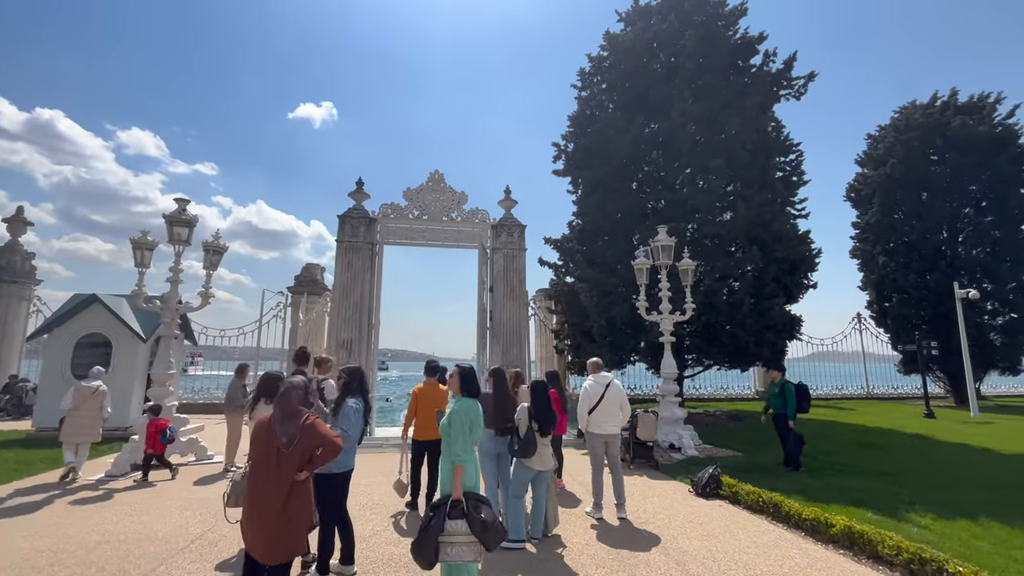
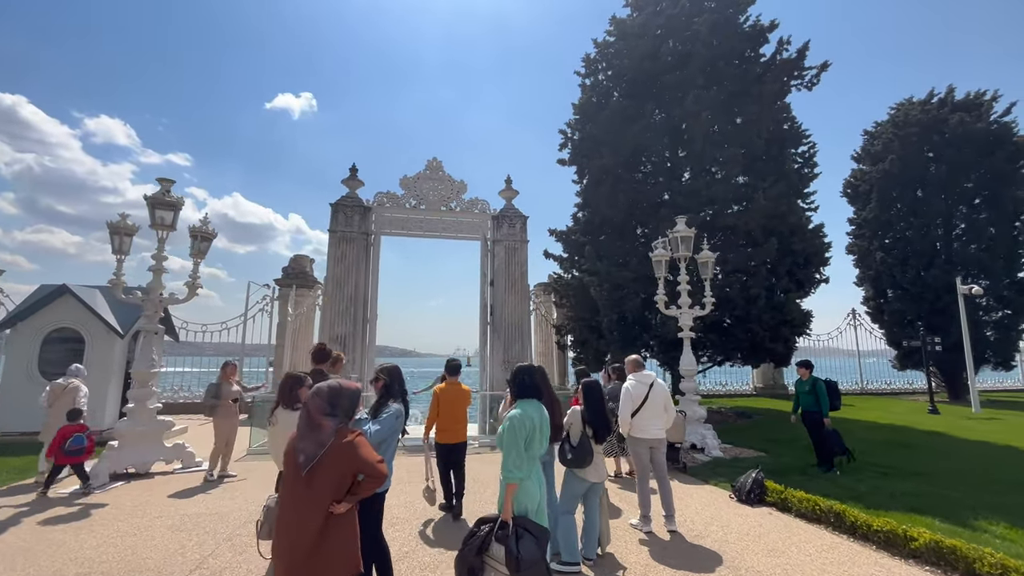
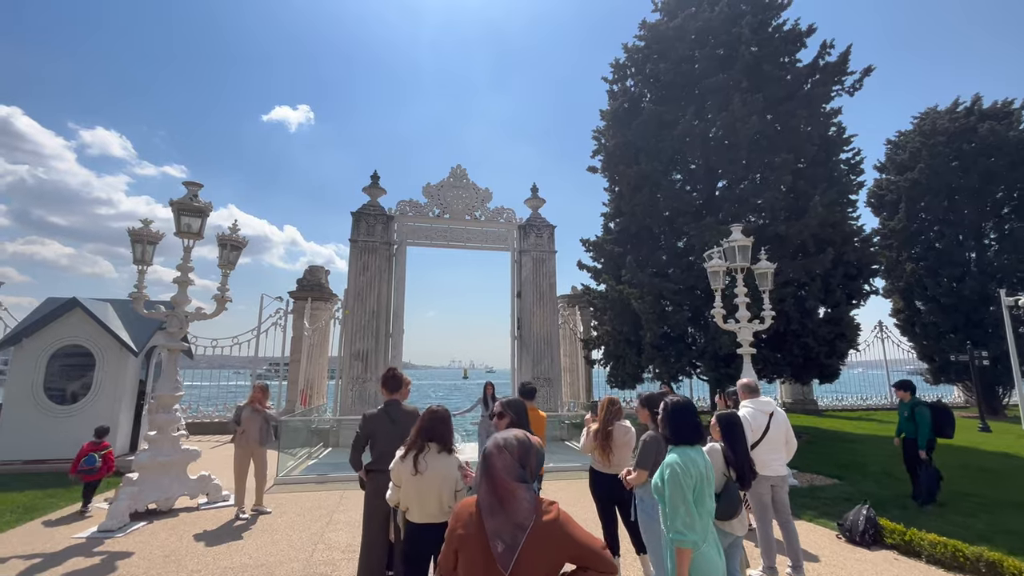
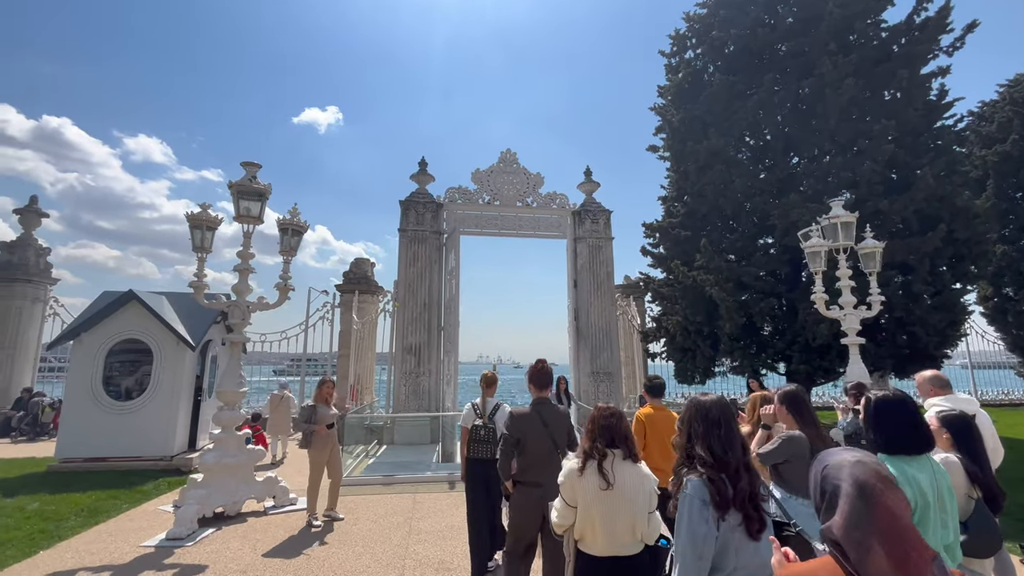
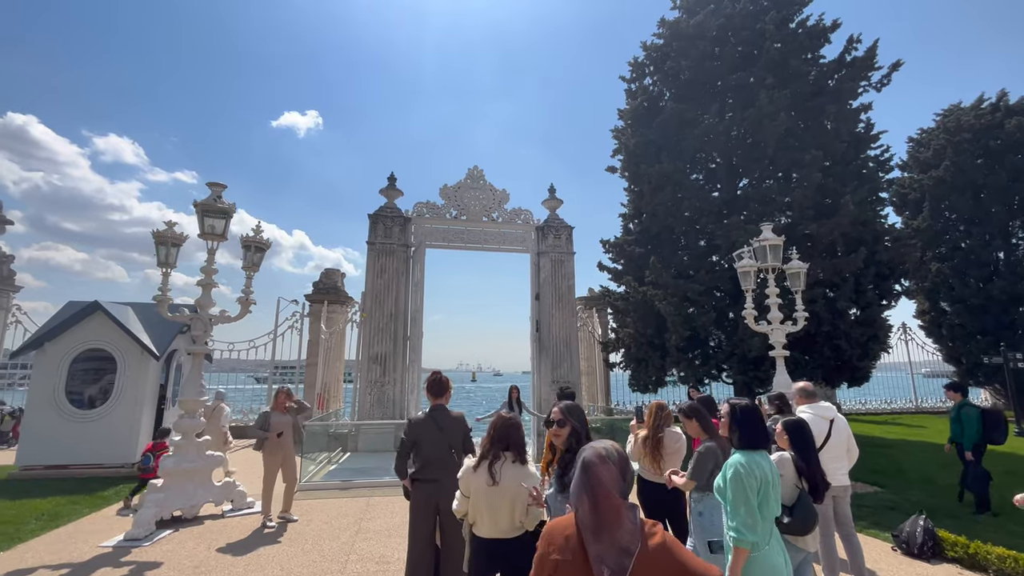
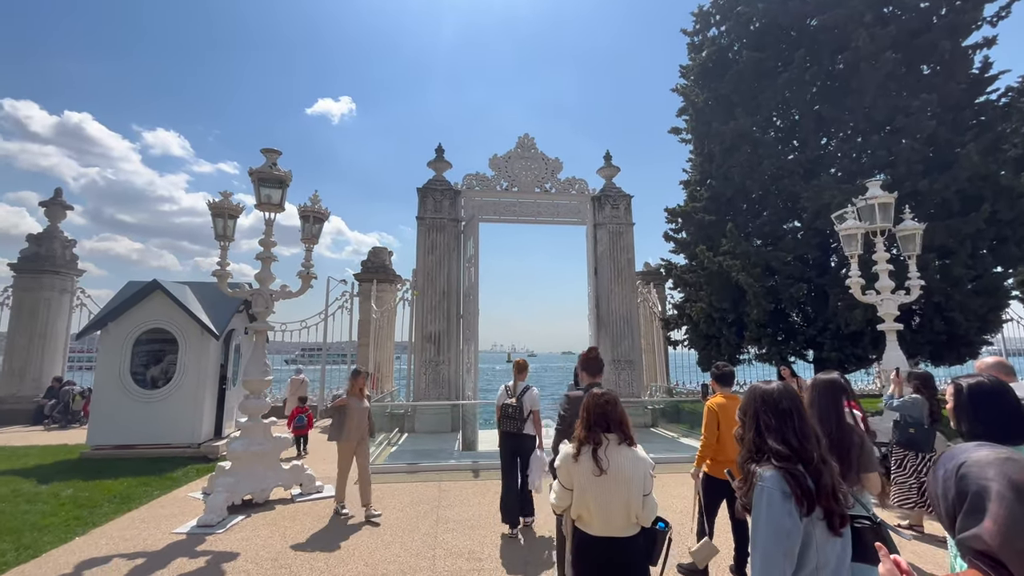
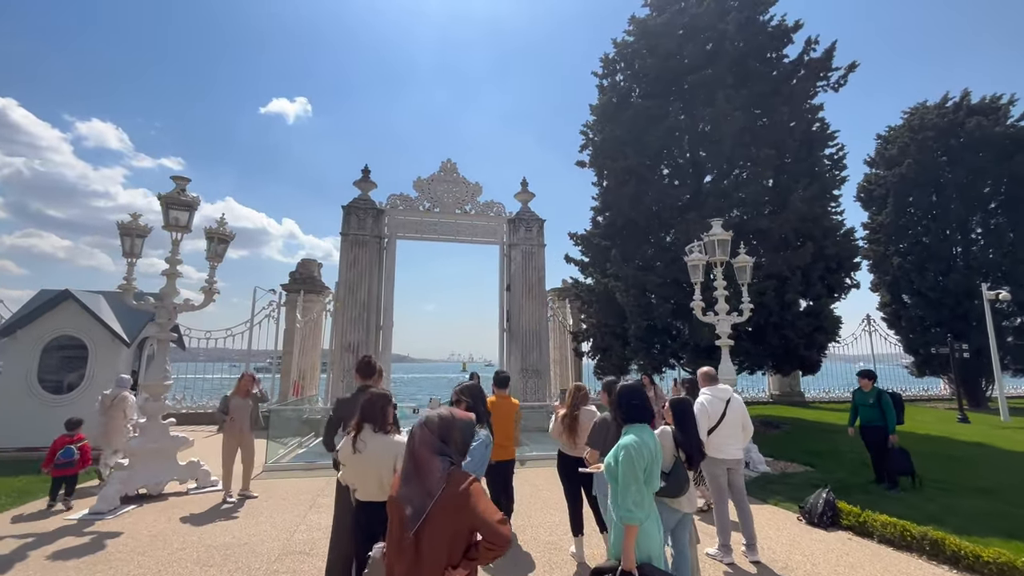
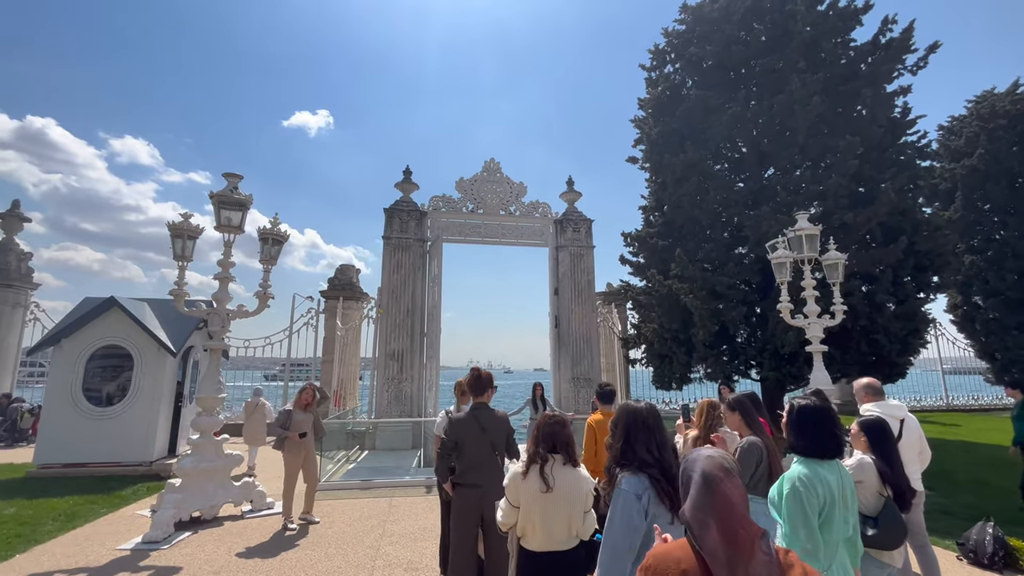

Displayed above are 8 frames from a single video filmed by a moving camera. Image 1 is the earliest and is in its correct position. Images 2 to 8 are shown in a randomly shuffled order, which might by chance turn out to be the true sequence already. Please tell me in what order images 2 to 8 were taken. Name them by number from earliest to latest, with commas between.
2, 7, 3, 5, 8, 4, 6
